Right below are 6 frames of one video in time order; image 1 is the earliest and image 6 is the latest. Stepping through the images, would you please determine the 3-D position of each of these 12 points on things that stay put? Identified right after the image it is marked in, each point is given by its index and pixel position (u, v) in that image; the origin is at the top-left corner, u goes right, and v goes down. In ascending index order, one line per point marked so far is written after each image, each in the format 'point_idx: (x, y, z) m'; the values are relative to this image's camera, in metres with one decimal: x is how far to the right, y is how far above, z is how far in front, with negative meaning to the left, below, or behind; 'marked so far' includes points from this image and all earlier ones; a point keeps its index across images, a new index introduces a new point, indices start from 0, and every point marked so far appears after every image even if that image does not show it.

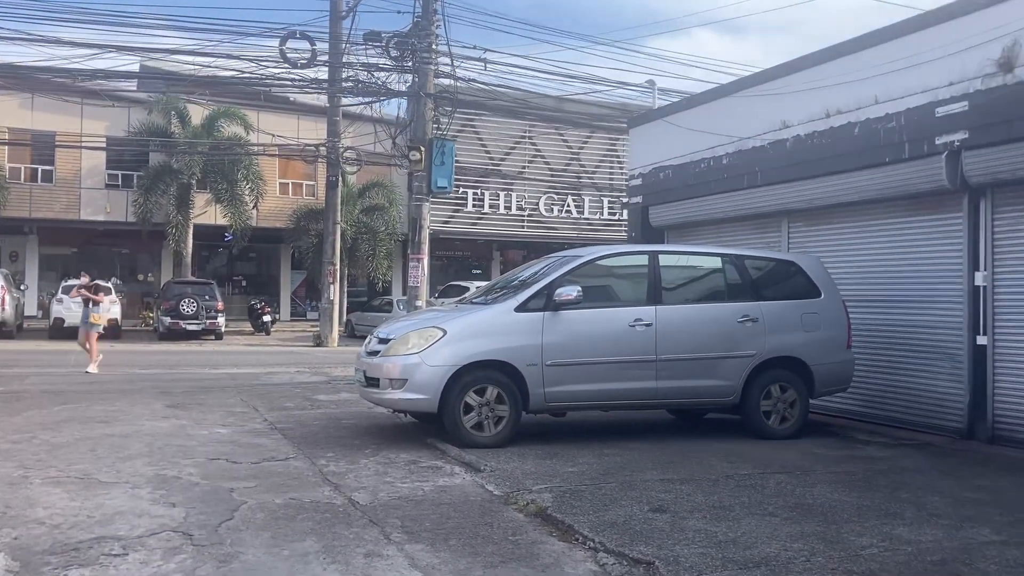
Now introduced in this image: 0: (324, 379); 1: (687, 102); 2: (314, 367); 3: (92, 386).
0: (-3.0, -1.4, +14.6) m
1: (+2.7, +2.9, +14.4) m
2: (-3.8, -1.5, +17.6) m
3: (-5.8, -1.4, +13.0) m
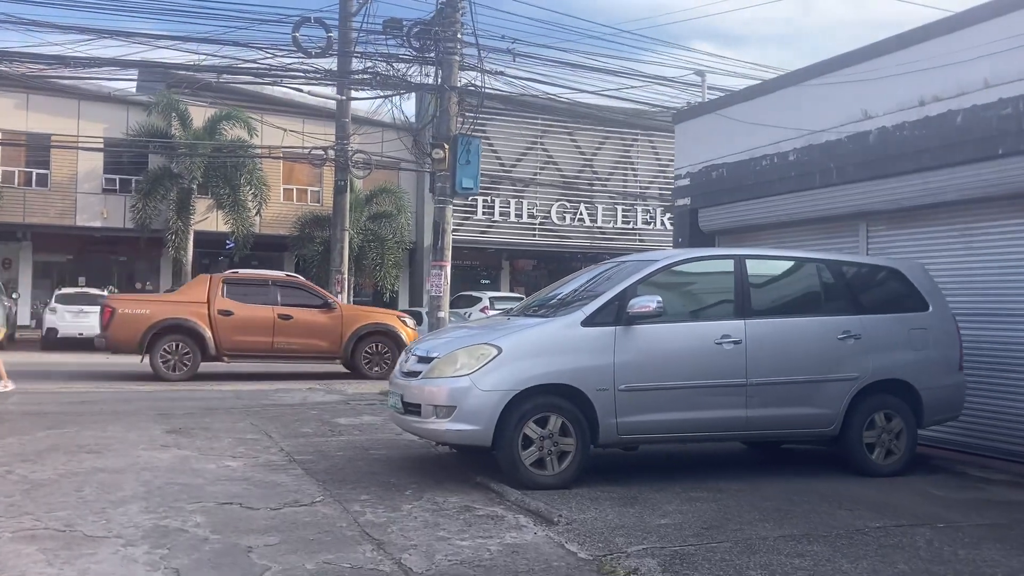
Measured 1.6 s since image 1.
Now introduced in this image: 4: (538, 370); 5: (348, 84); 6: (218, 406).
0: (-2.4, -1.6, +13.2) m
1: (+3.3, +2.7, +13.0) m
2: (-3.2, -1.7, +16.2) m
3: (-5.3, -1.5, +11.5) m
4: (+0.2, -0.6, +7.3) m
5: (-2.9, +3.6, +16.3) m
6: (-3.8, -1.5, +12.0) m
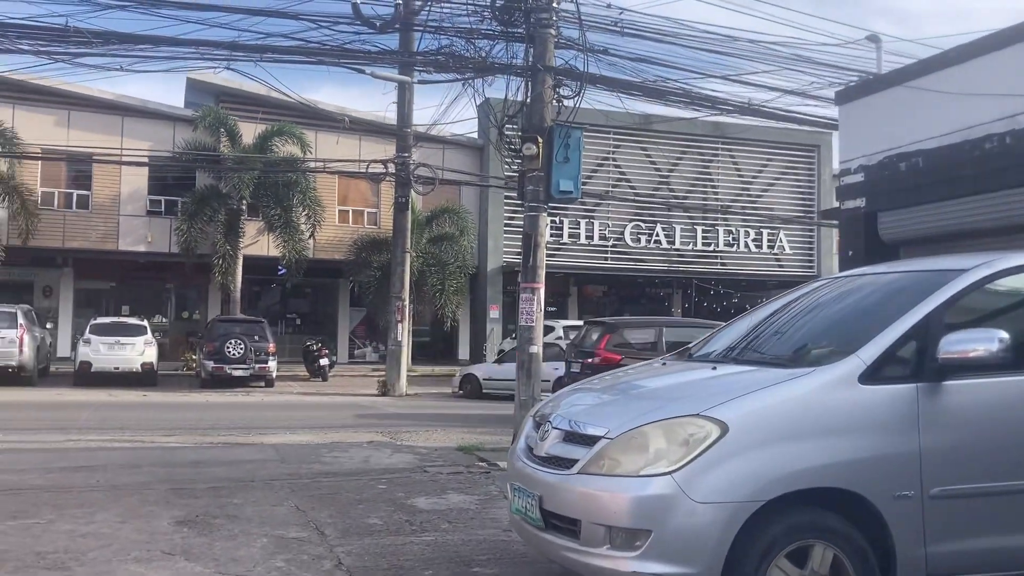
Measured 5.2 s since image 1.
0: (-1.1, -1.9, +10.1) m
1: (+4.6, +2.4, +9.7) m
2: (-1.7, -2.1, +13.1) m
3: (-4.0, -1.7, +8.6) m
4: (+1.3, -0.8, +4.1) m
5: (-1.3, +3.2, +13.3) m
6: (-2.5, -1.8, +9.0) m
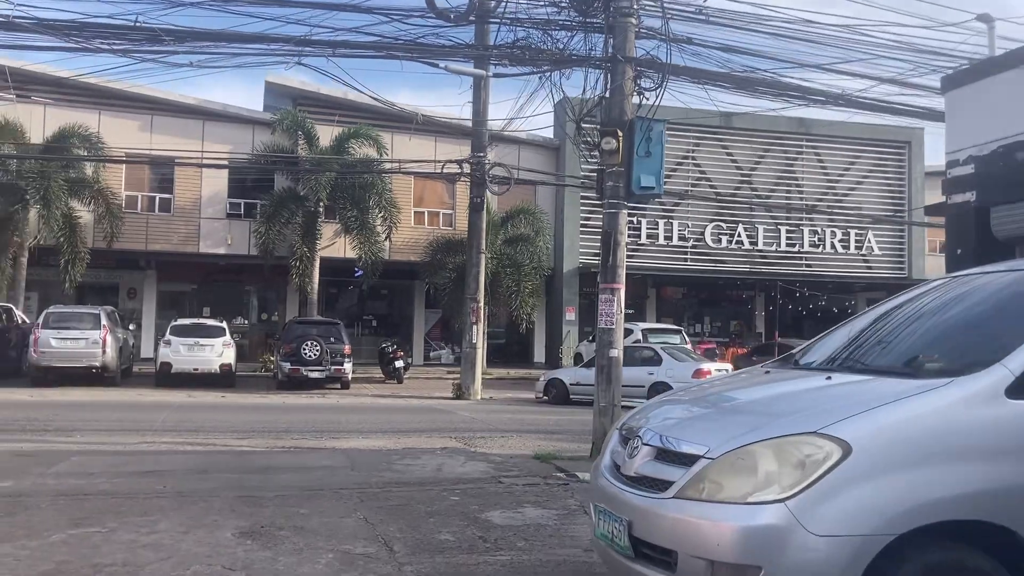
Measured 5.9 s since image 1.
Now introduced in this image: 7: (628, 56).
0: (-0.3, -1.9, +9.6) m
1: (+5.4, +2.4, +8.8) m
2: (-0.7, -2.1, +12.7) m
3: (-3.3, -1.8, +8.4) m
4: (+1.6, -0.8, +3.5) m
5: (-0.3, +3.2, +12.9) m
6: (-1.8, -1.8, +8.6) m
7: (+1.5, +3.0, +12.0) m
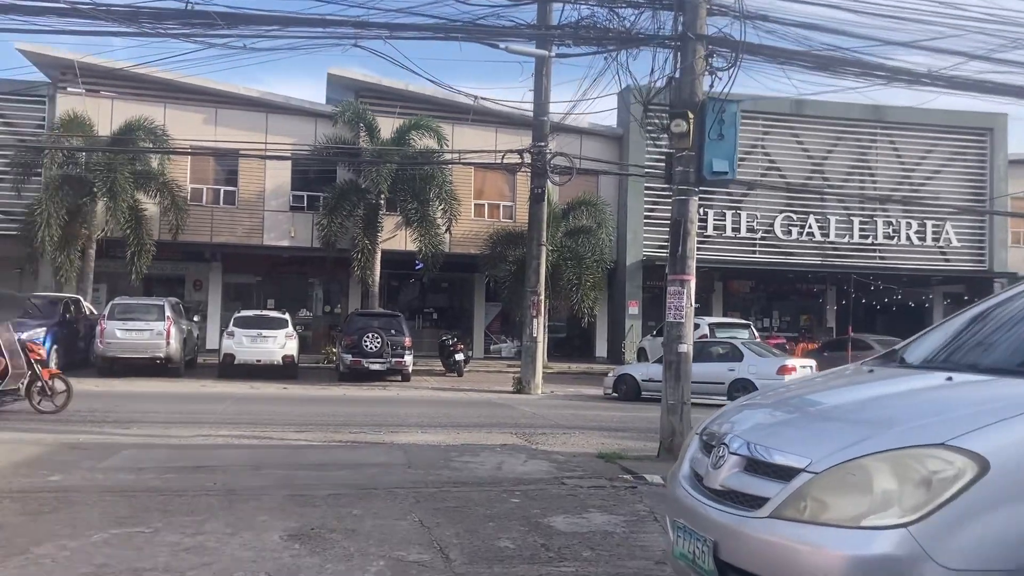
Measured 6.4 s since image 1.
0: (+0.4, -1.8, +9.1) m
1: (+5.9, +2.5, +8.0) m
2: (+0.2, -2.0, +12.3) m
3: (-2.8, -1.7, +8.1) m
4: (+1.8, -0.7, +2.9) m
5: (+0.6, +3.3, +12.4) m
6: (-1.2, -1.7, +8.2) m
7: (+2.3, +3.1, +11.3) m
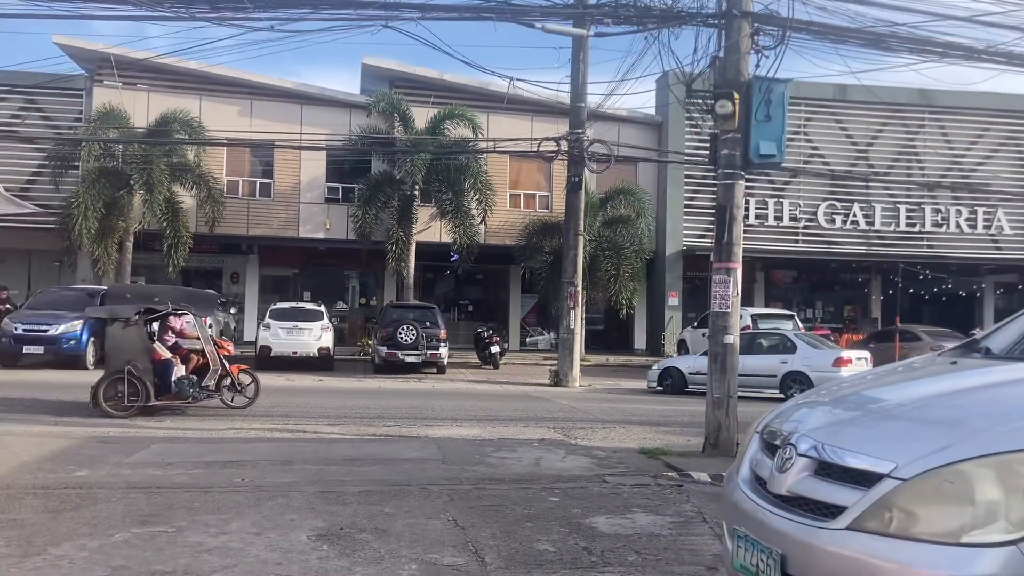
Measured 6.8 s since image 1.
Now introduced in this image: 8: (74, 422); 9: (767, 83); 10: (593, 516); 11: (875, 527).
0: (+0.7, -1.7, +8.8) m
1: (+6.2, +2.6, +7.3) m
2: (+0.7, -1.8, +11.9) m
3: (-2.4, -1.6, +7.9) m
4: (+1.9, -0.7, +2.4) m
5: (+1.1, +3.4, +11.9) m
6: (-0.9, -1.6, +7.9) m
7: (+2.7, +3.2, +10.8) m
8: (-5.4, -1.6, +11.5) m
9: (+2.9, +2.3, +10.6) m
10: (+0.6, -1.6, +6.7) m
11: (+1.1, -0.7, +2.8) m
